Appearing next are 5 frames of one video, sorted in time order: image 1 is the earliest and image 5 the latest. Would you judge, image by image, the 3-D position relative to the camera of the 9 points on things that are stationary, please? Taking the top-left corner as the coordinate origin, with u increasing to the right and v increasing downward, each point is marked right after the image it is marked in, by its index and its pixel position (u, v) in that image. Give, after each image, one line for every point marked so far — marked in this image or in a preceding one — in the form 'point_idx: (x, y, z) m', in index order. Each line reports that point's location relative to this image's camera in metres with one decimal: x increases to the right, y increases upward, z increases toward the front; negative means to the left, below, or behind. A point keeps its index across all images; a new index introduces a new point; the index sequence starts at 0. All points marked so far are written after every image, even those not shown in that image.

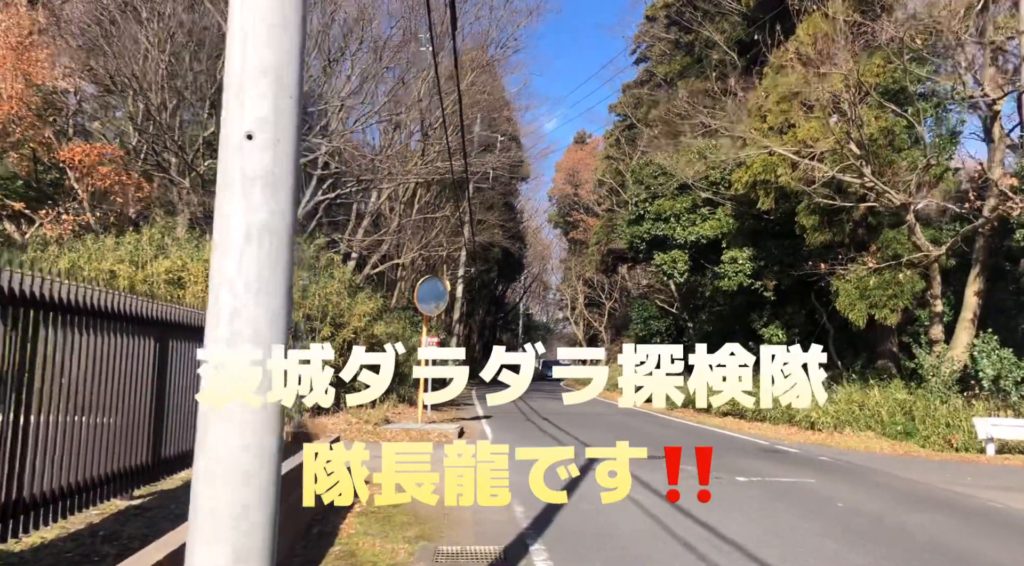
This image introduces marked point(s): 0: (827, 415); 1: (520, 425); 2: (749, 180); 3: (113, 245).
0: (+6.3, -2.6, +16.8) m
1: (+0.2, -3.1, +18.2) m
2: (+5.2, +2.3, +18.6) m
3: (-7.7, +0.7, +16.3) m
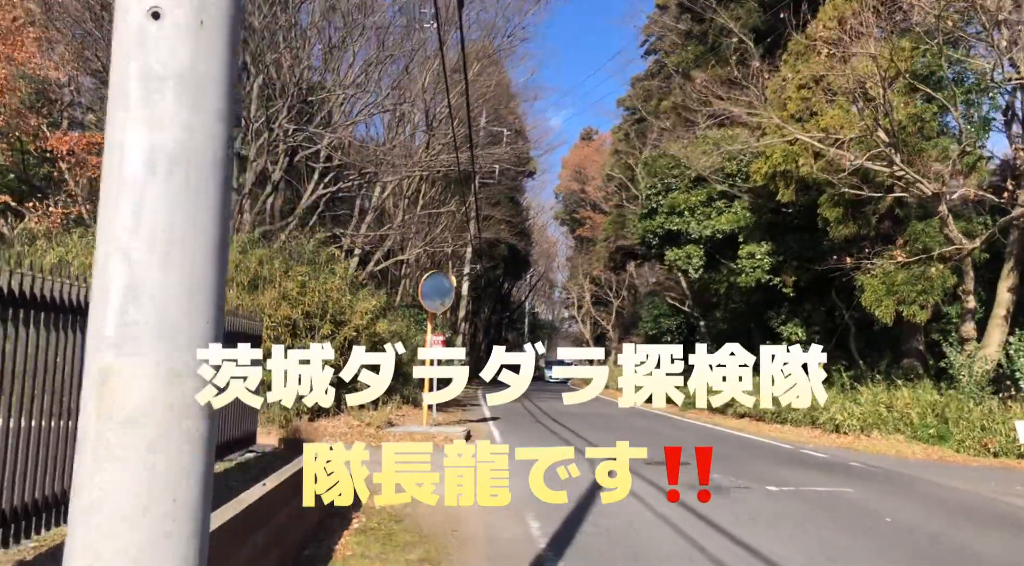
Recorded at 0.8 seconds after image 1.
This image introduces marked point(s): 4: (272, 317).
0: (+6.5, -2.5, +16.0) m
1: (+0.4, -3.0, +17.4) m
2: (+5.4, +2.4, +17.8) m
3: (-7.6, +0.8, +15.5) m
4: (-4.3, -0.6, +15.1) m
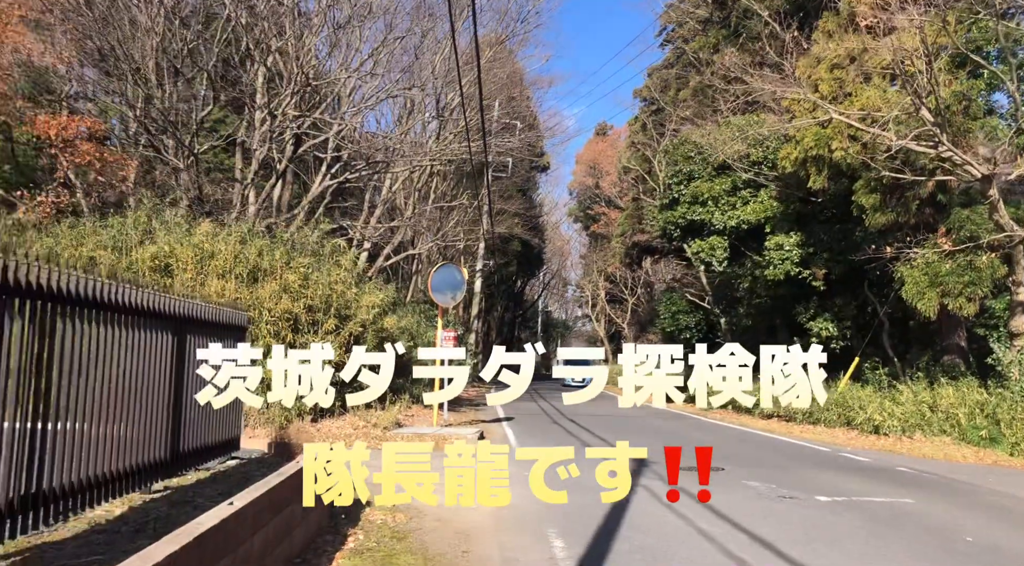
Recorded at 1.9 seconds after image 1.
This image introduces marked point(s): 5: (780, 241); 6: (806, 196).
0: (+6.7, -2.4, +14.9) m
1: (+0.7, -2.8, +16.5) m
2: (+5.7, +2.5, +16.7) m
3: (-7.3, +0.9, +14.7) m
4: (-4.0, -0.5, +14.2) m
5: (+6.0, +0.9, +18.8) m
6: (+6.5, +1.9, +18.5) m
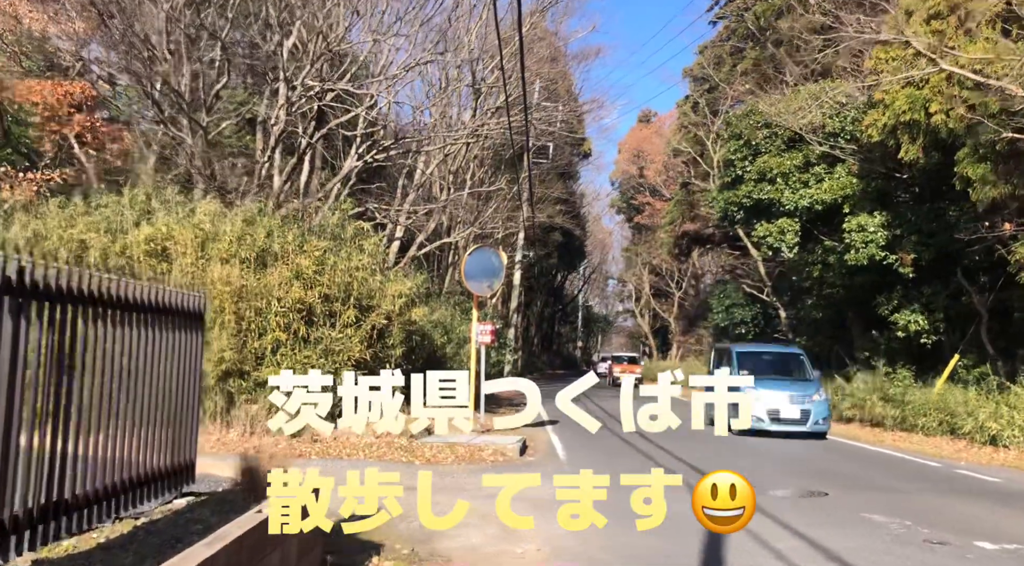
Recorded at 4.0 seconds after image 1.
0: (+7.4, -2.1, +12.6) m
1: (+1.5, -2.6, +14.4) m
2: (+6.5, +2.8, +14.4) m
3: (-6.6, +1.1, +13.0) m
4: (-3.4, -0.2, +12.3) m
5: (+6.9, +1.2, +16.5) m
6: (+7.3, +2.2, +16.2) m
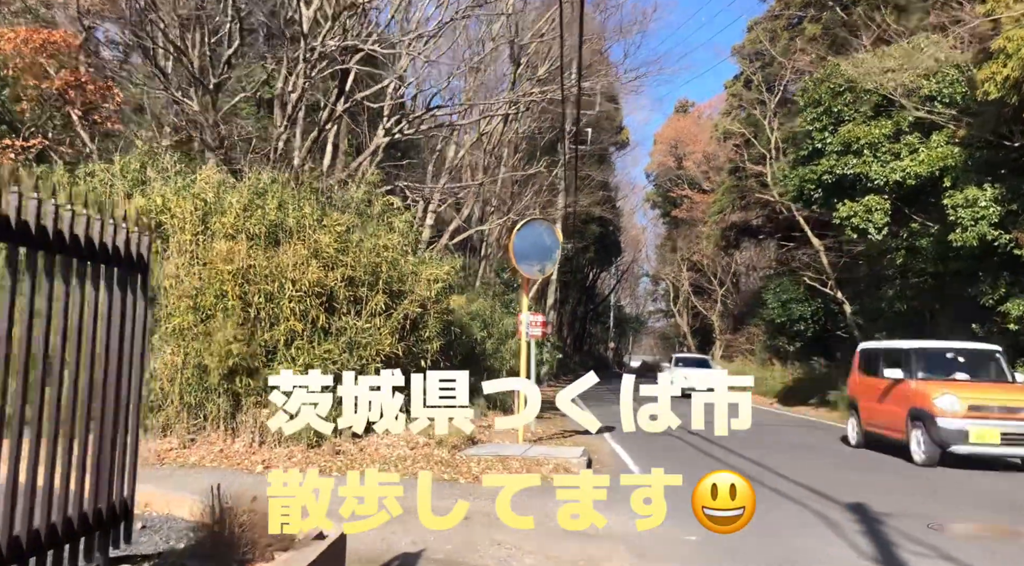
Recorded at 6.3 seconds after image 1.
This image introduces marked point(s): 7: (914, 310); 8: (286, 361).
0: (+8.2, -1.8, +10.3) m
1: (+2.3, -2.3, +12.3) m
2: (+7.3, +3.0, +12.2) m
3: (-5.8, +1.4, +11.1) m
4: (-2.6, 0.0, +10.4) m
5: (+7.7, +1.5, +14.2) m
6: (+8.2, +2.4, +13.9) m
7: (+8.9, -0.6, +18.8) m
8: (-2.7, -0.9, +10.2) m
